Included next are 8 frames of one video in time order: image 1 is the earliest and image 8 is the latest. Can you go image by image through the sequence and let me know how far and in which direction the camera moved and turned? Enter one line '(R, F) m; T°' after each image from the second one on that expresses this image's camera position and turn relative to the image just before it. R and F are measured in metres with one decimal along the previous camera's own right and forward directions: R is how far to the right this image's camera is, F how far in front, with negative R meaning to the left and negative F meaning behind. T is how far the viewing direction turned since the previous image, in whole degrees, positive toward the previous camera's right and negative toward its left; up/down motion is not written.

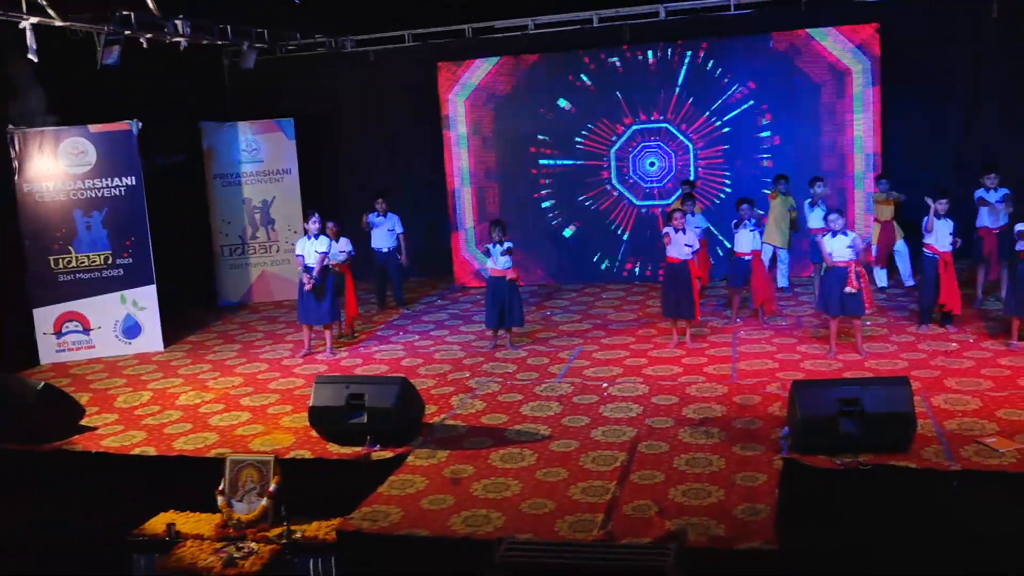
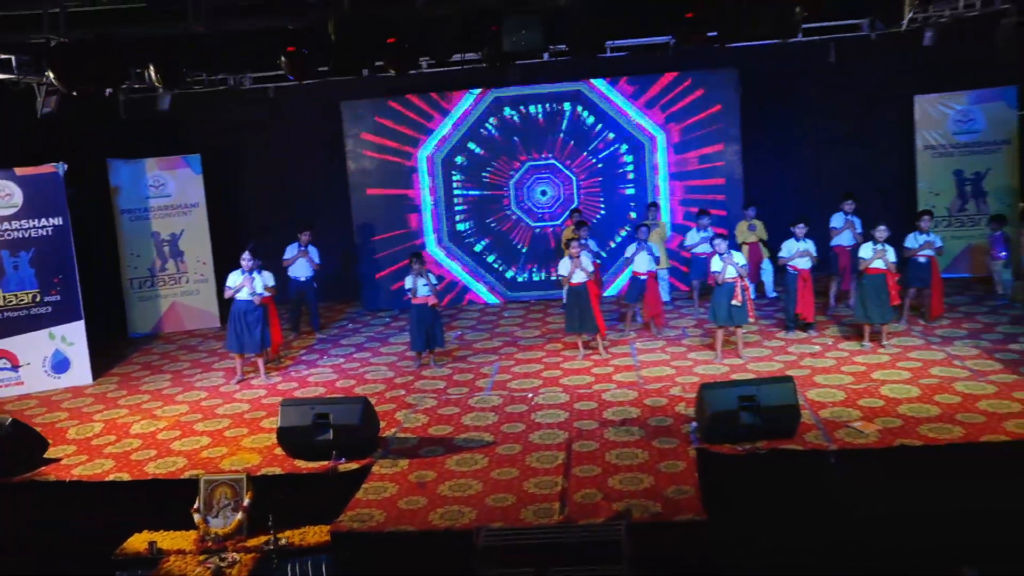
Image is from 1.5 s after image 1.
(-0.6, -0.7) m; +9°
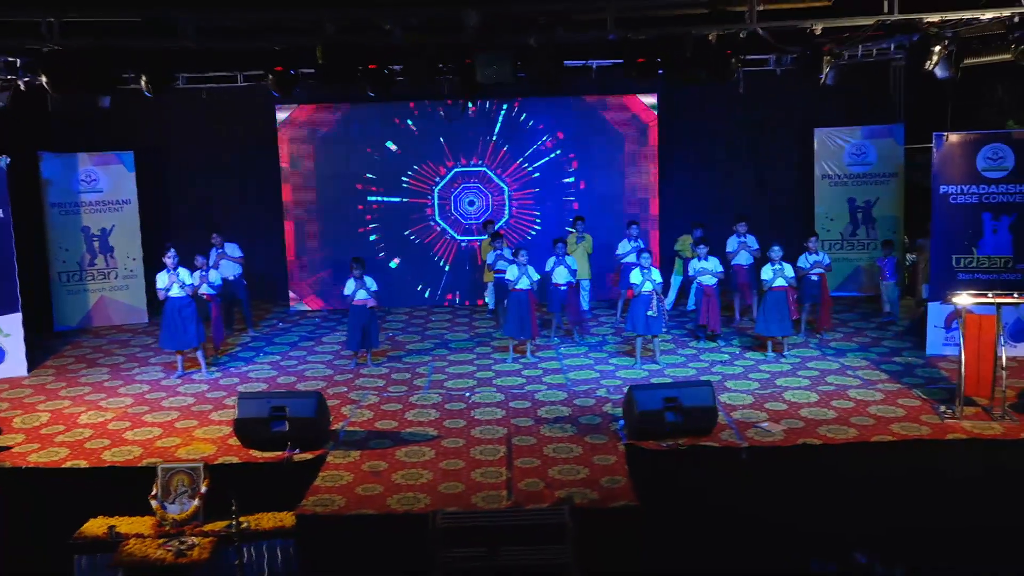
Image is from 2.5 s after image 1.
(-0.3, -0.5) m; +6°
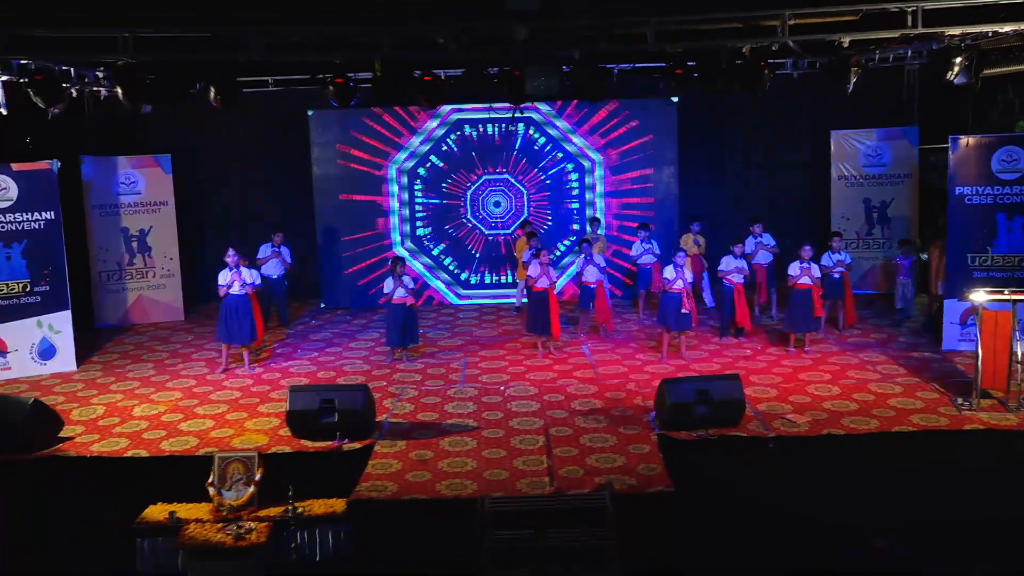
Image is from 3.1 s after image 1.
(-0.2, -0.3) m; 0°
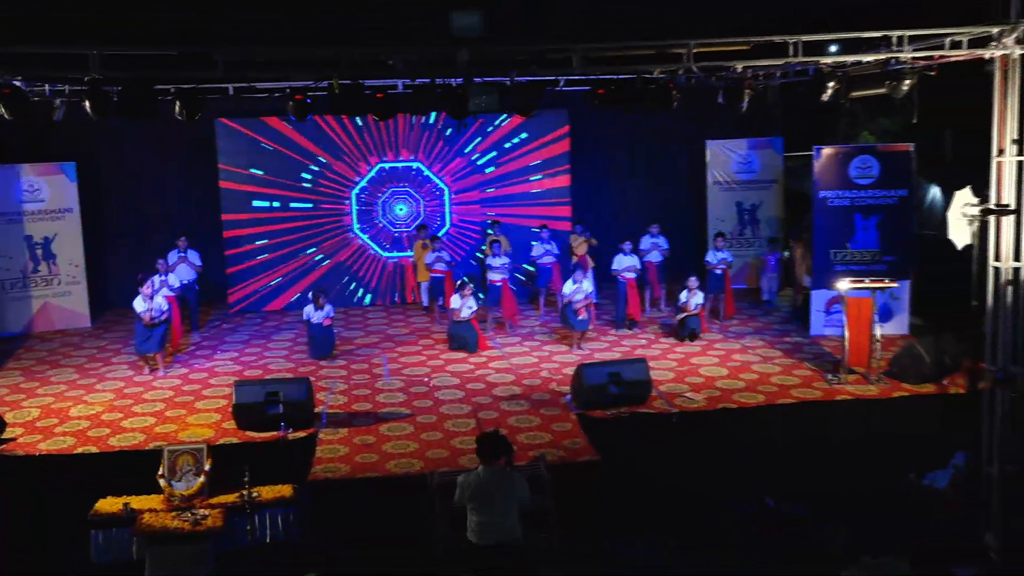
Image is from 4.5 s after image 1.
(-0.5, -0.6) m; +8°
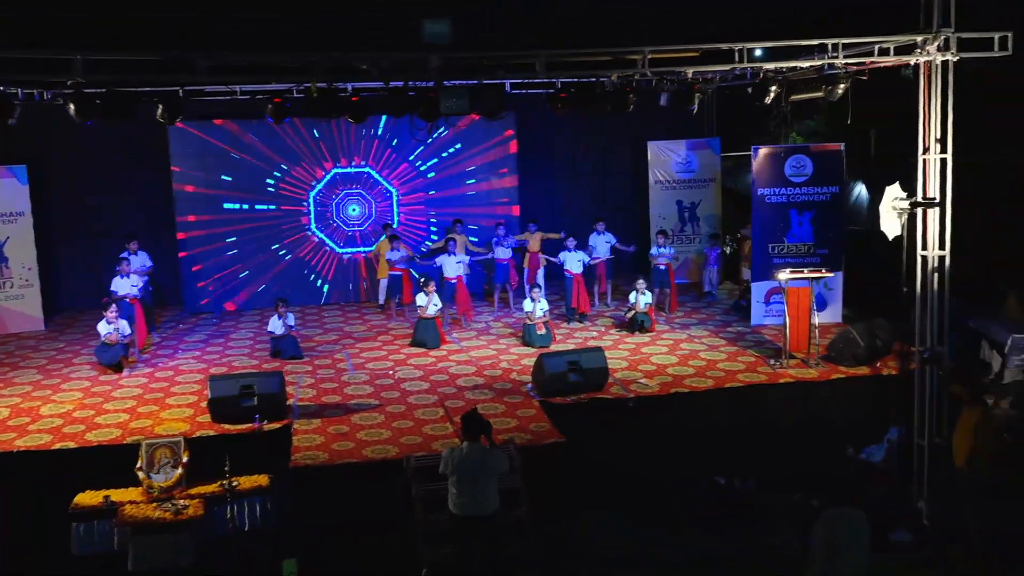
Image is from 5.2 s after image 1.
(-0.3, -0.4) m; +4°
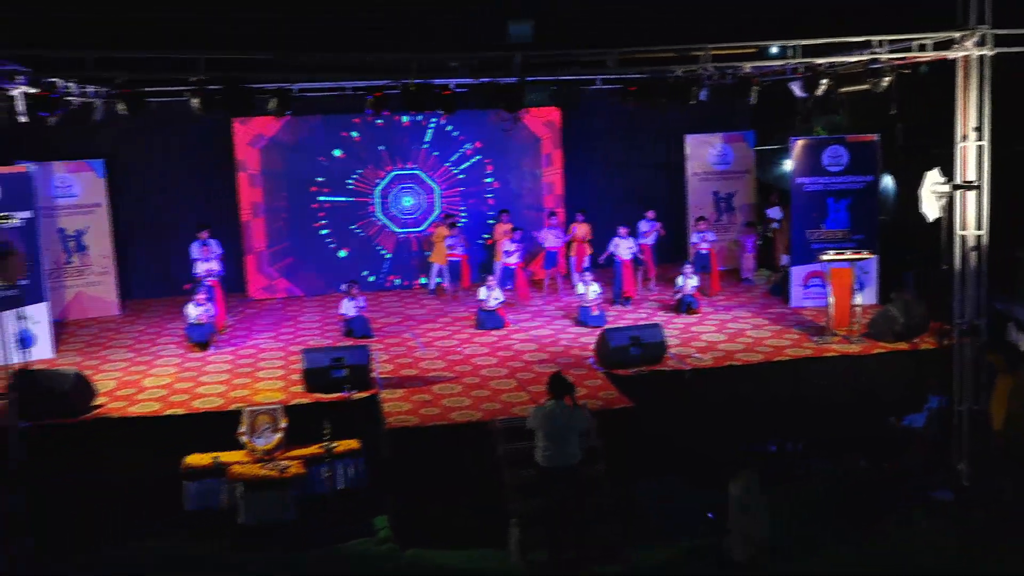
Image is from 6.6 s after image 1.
(-0.5, -0.6) m; -1°
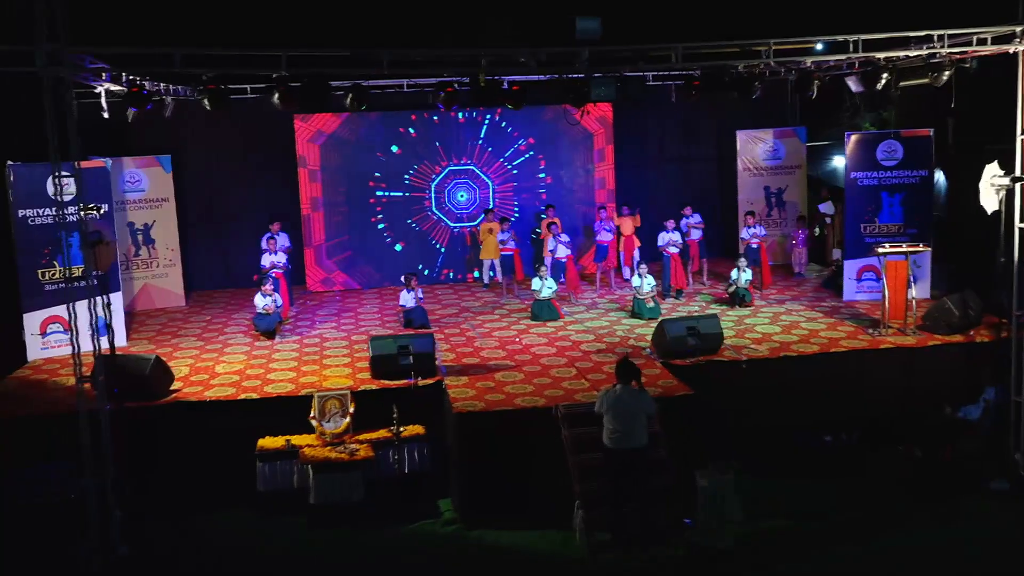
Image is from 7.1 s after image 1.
(-0.2, -0.2) m; -2°
